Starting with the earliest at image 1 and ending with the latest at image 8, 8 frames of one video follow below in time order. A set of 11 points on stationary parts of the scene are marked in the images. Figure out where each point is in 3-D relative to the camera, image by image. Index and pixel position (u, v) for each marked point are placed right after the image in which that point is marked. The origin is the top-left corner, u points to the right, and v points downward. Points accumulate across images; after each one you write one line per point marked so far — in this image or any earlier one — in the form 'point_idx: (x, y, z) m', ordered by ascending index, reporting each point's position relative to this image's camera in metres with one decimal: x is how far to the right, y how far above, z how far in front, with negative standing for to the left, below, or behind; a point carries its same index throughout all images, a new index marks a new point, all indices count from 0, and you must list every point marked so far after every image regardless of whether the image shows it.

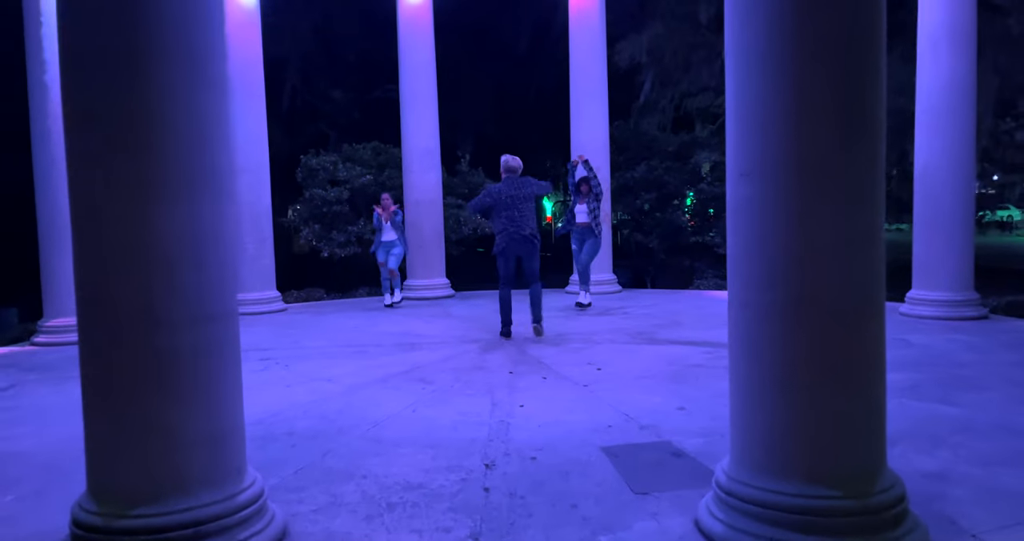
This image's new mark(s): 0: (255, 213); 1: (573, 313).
0: (-4.0, +0.9, +13.0) m
1: (+0.8, -0.6, +11.7) m
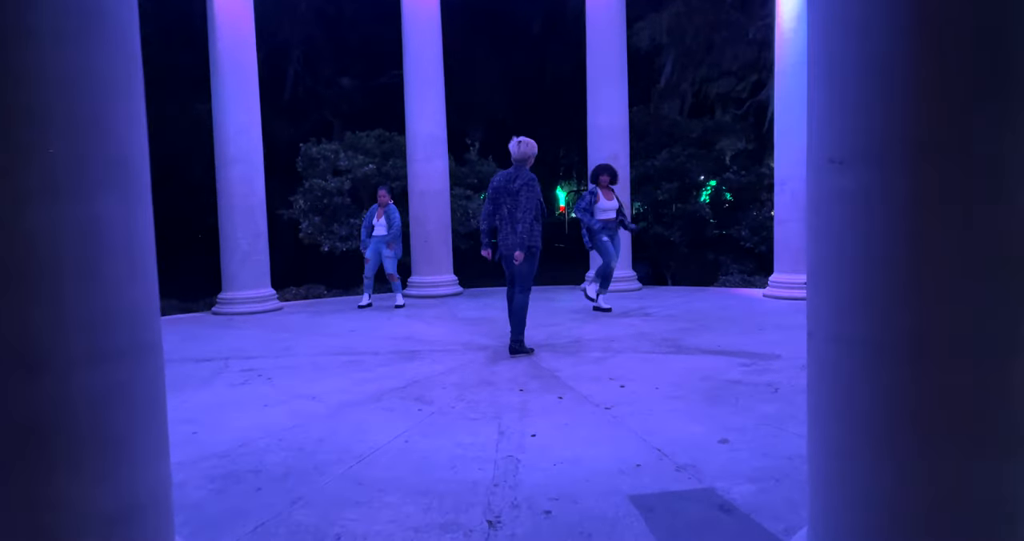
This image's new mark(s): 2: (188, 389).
0: (-3.8, +0.9, +12.1) m
1: (+1.0, -0.6, +10.7) m
2: (-2.7, -1.0, +7.1) m
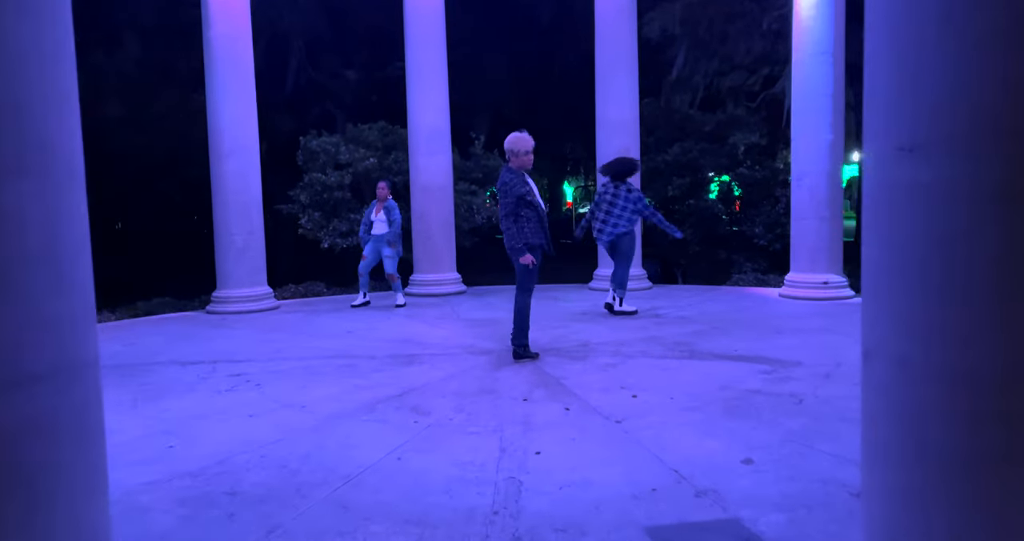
0: (-3.7, +1.0, +11.7) m
1: (+1.1, -0.6, +10.2) m
2: (-2.7, -1.0, +6.6) m
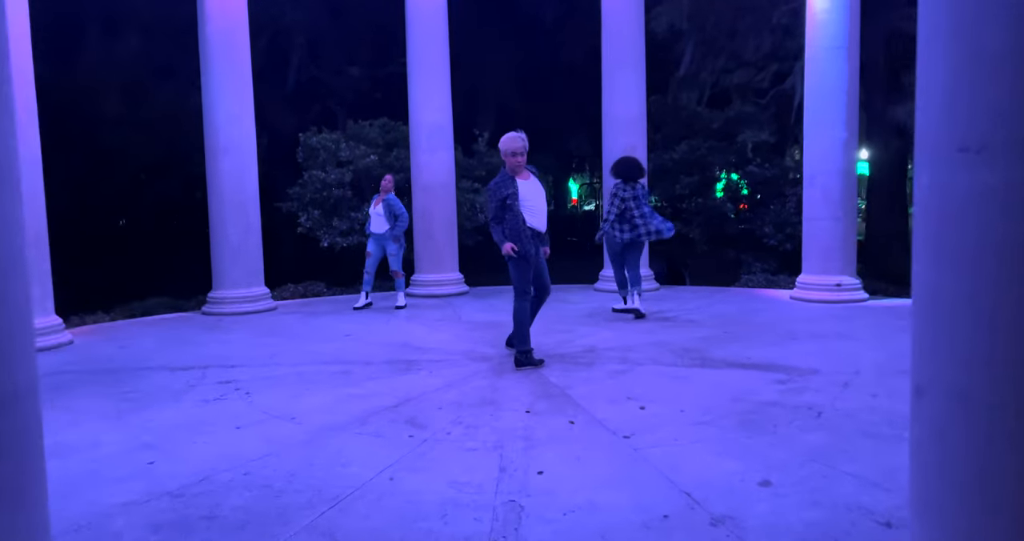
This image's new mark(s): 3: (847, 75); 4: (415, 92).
0: (-3.7, +1.0, +11.3) m
1: (+1.1, -0.6, +9.9) m
2: (-2.7, -1.0, +6.3) m
3: (+4.3, +2.5, +10.8) m
4: (-1.5, +2.7, +12.7) m
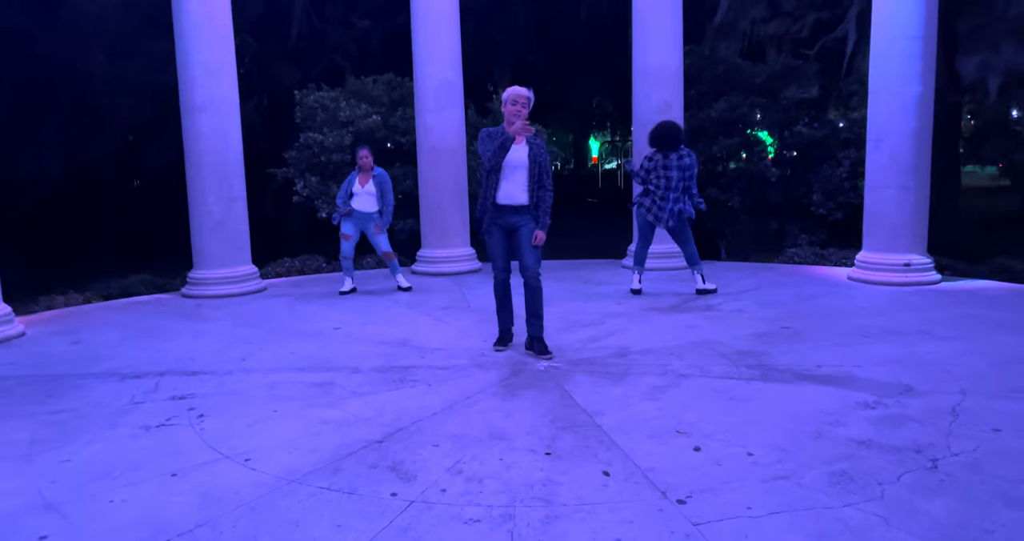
0: (-3.5, +1.2, +10.0) m
1: (+1.3, -0.4, +8.5) m
2: (-2.6, -1.0, +5.1) m
3: (+4.5, +2.7, +9.2) m
4: (-1.2, +3.0, +11.2) m
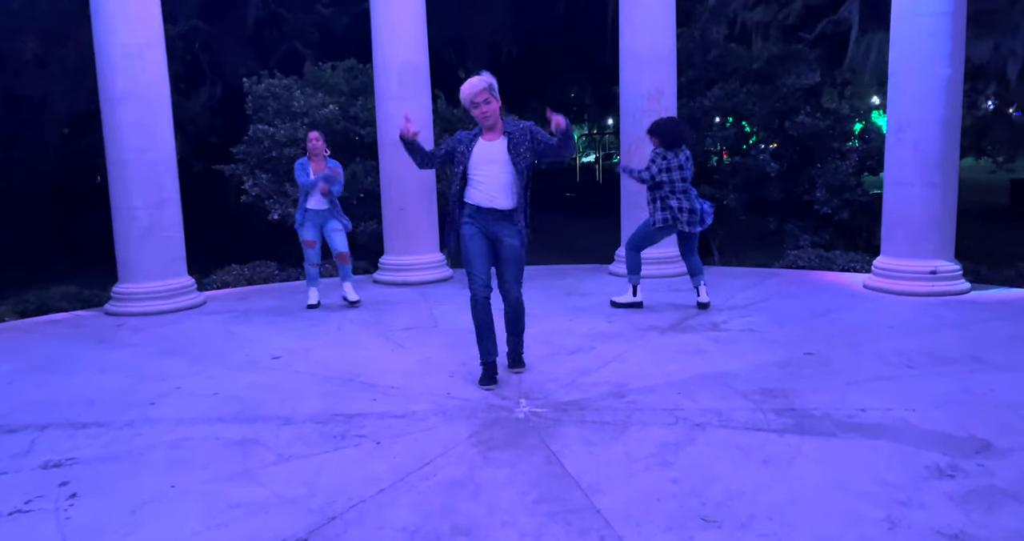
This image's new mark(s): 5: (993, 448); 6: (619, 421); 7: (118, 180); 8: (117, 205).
0: (-3.7, +1.1, +8.7) m
1: (+1.0, -0.5, +7.3) m
2: (-2.7, -1.1, +3.8) m
3: (+4.2, +2.7, +8.0) m
4: (-1.6, +2.9, +9.9) m
5: (+2.4, -0.9, +4.3) m
6: (+0.6, -0.9, +4.8) m
7: (-4.0, +0.9, +8.6) m
8: (-4.1, +0.7, +8.7) m
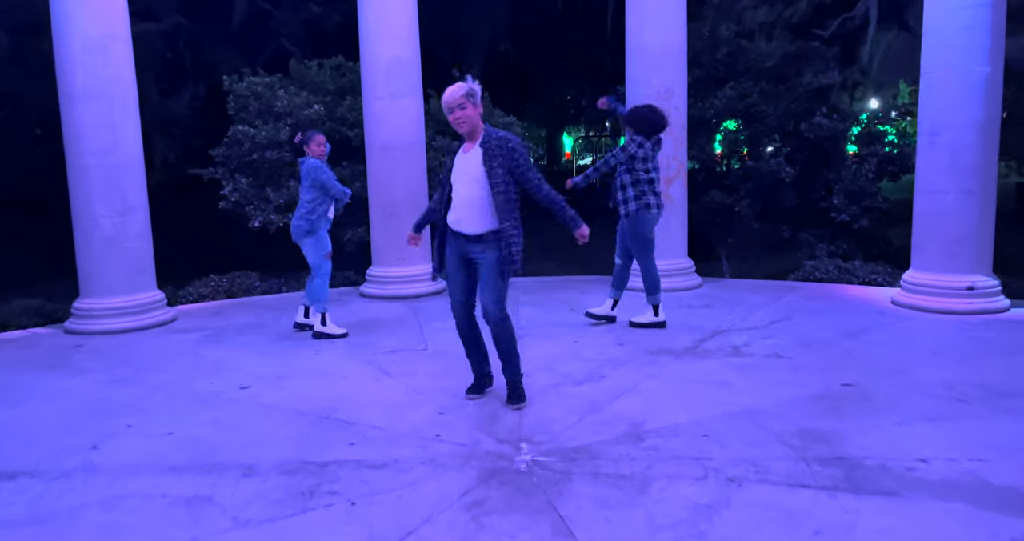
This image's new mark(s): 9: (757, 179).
0: (-3.8, +1.0, +7.9) m
1: (+1.0, -0.6, +6.6) m
2: (-2.7, -1.3, +3.0) m
3: (+4.2, +2.5, +7.4) m
4: (-1.6, +2.8, +9.2) m
5: (+2.4, -1.0, +3.6) m
6: (+0.6, -1.0, +4.1) m
7: (-4.1, +0.8, +7.9) m
8: (-4.1, +0.5, +8.0) m
9: (+3.4, +1.3, +11.7) m
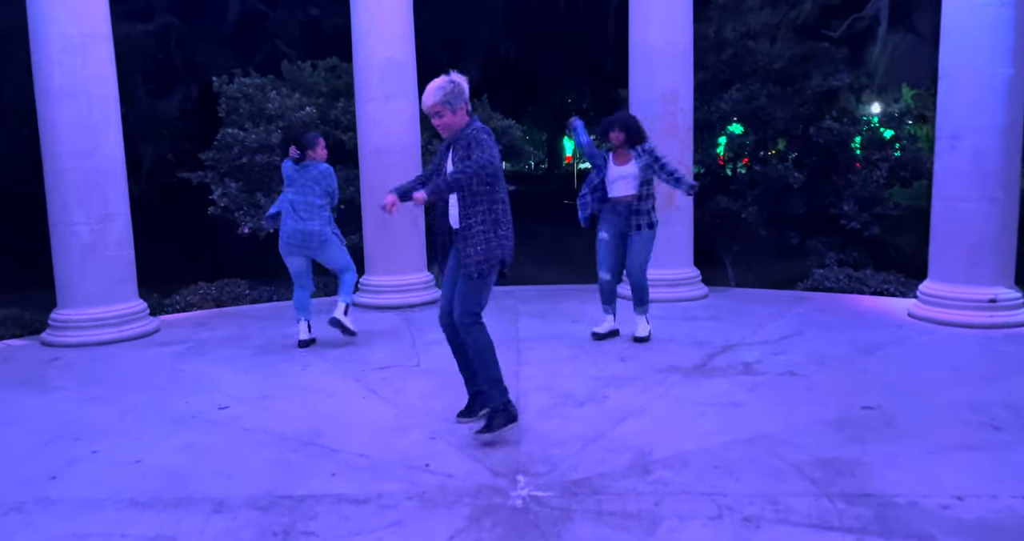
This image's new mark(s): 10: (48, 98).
0: (-3.8, +0.9, +7.6) m
1: (+1.0, -0.7, +6.2) m
2: (-2.7, -1.3, +2.7) m
3: (+4.2, +2.4, +7.0) m
4: (-1.6, +2.7, +8.8) m
5: (+2.4, -1.1, +3.2) m
6: (+0.6, -1.1, +3.7) m
7: (-4.1, +0.7, +7.5) m
8: (-4.1, +0.5, +7.6) m
9: (+3.4, +1.2, +11.3) m
10: (-4.0, +1.5, +7.4) m
